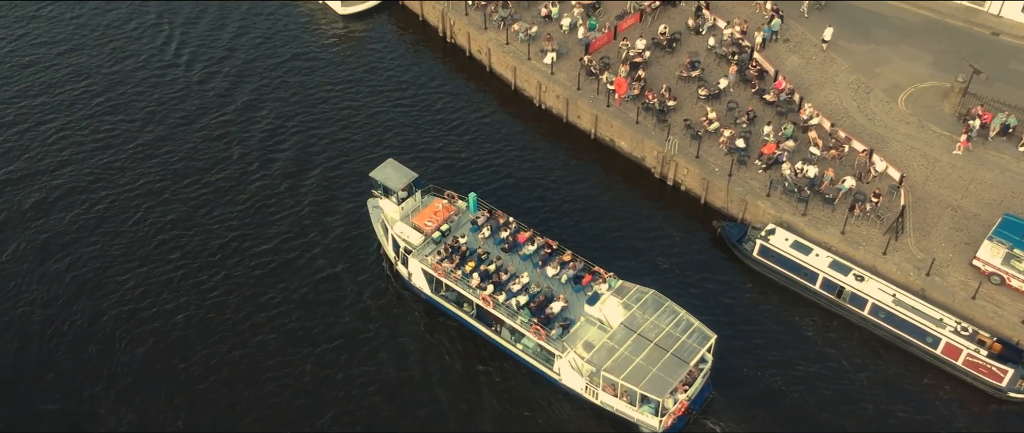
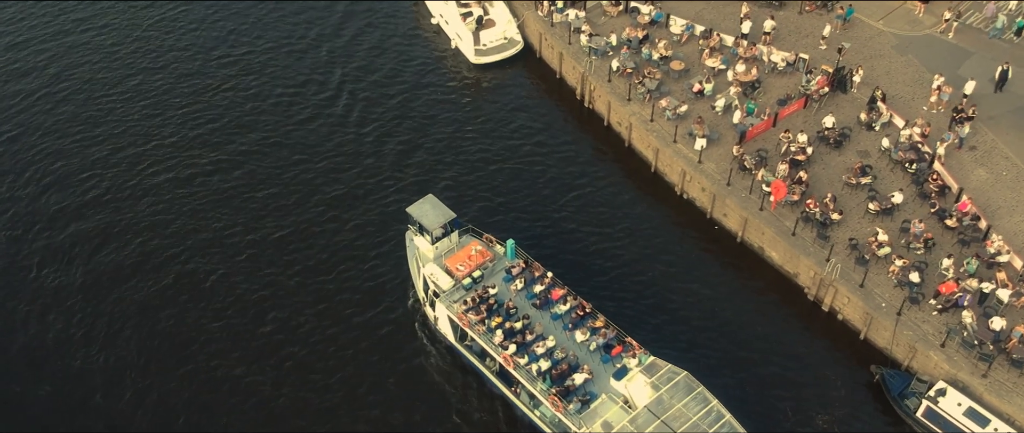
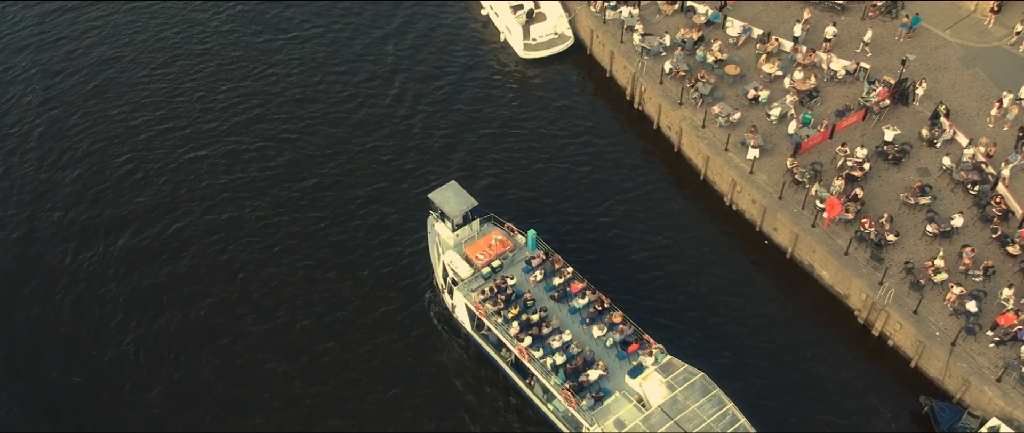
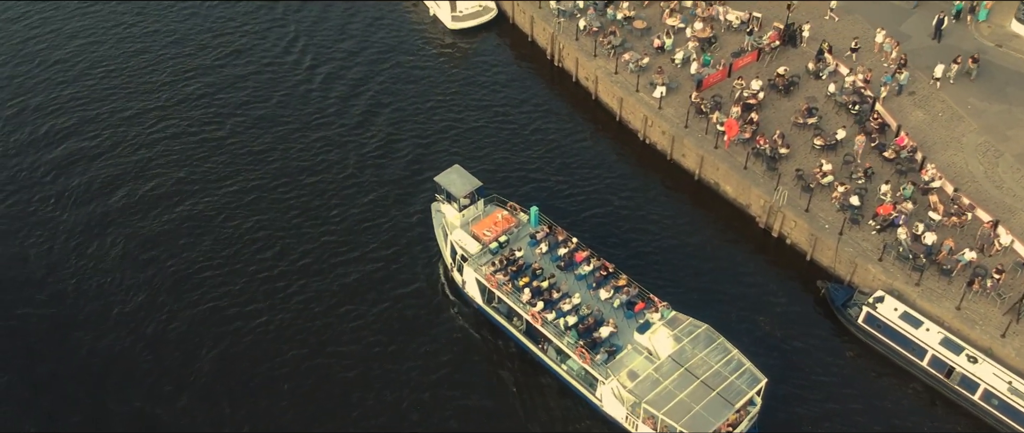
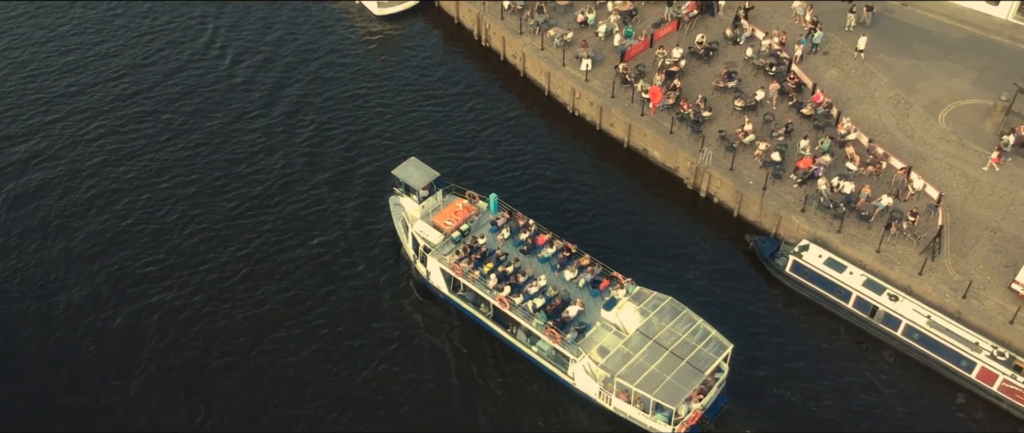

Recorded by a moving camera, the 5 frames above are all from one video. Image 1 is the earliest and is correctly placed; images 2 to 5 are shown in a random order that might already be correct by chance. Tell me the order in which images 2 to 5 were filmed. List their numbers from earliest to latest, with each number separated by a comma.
5, 4, 2, 3
